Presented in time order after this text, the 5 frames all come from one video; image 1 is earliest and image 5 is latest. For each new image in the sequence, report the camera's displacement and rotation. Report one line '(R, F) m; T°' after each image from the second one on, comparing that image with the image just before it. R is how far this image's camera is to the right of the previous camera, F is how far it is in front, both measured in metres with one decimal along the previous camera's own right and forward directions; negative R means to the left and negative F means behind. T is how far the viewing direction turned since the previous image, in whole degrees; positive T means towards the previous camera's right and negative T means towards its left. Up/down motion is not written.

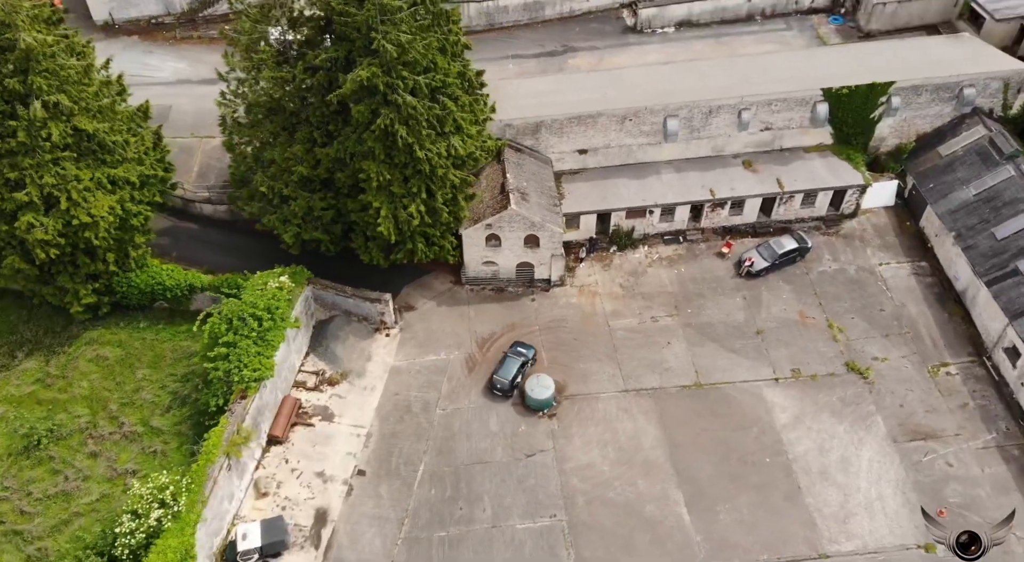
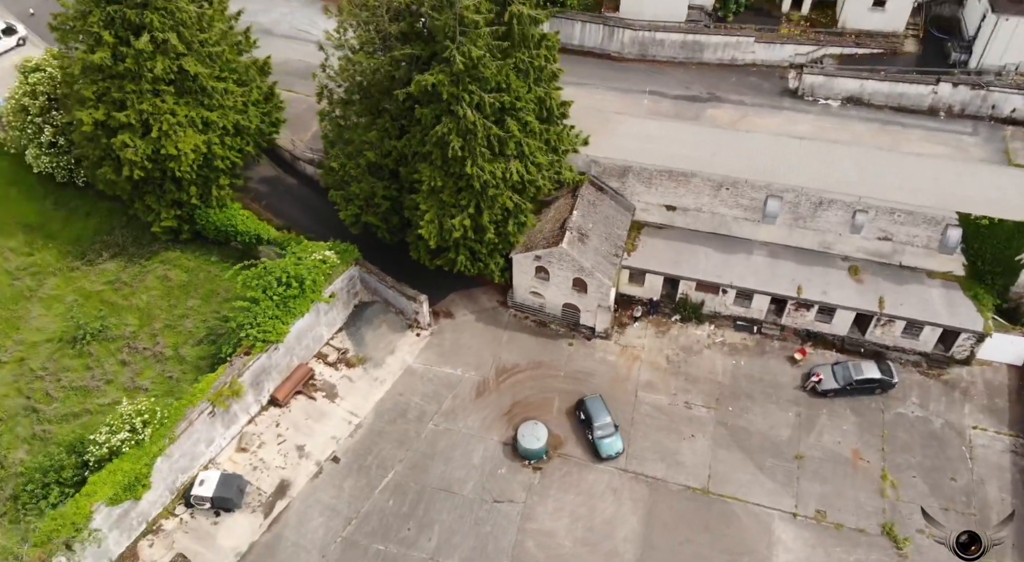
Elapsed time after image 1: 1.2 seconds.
(+5.5, +2.0) m; -13°
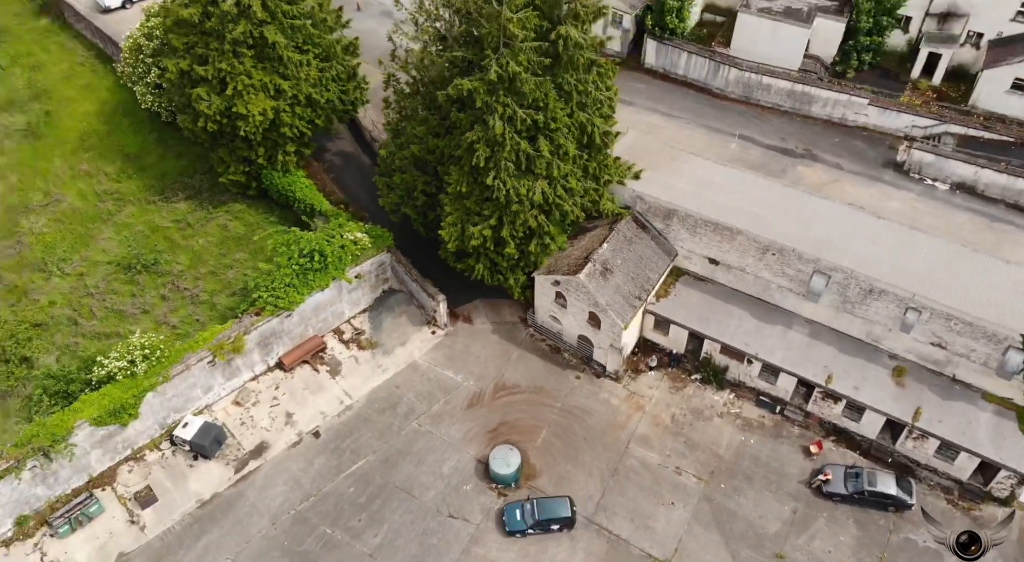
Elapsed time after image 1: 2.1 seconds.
(+4.6, +1.1) m; -10°
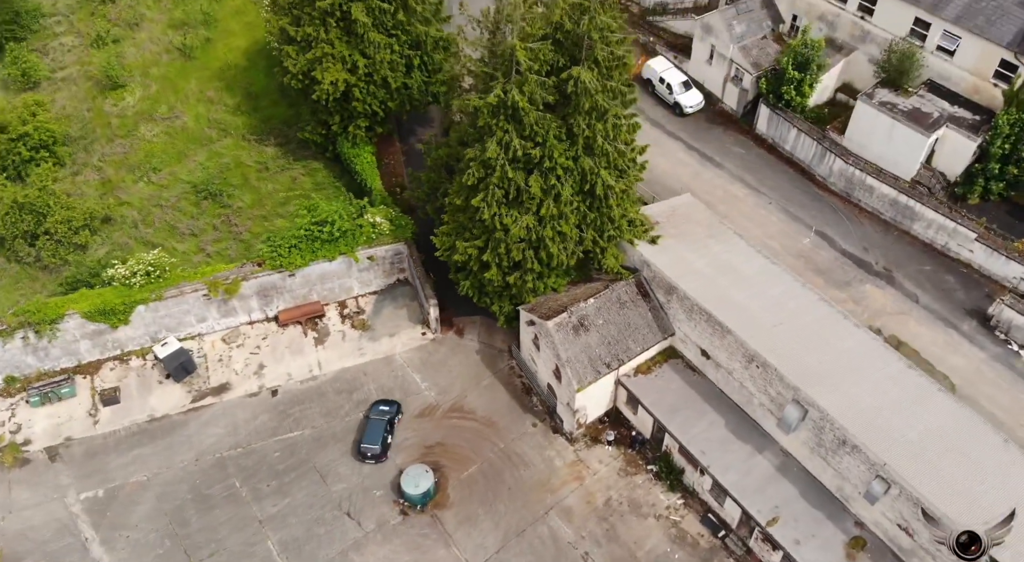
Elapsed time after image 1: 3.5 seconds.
(+7.4, +1.8) m; -13°
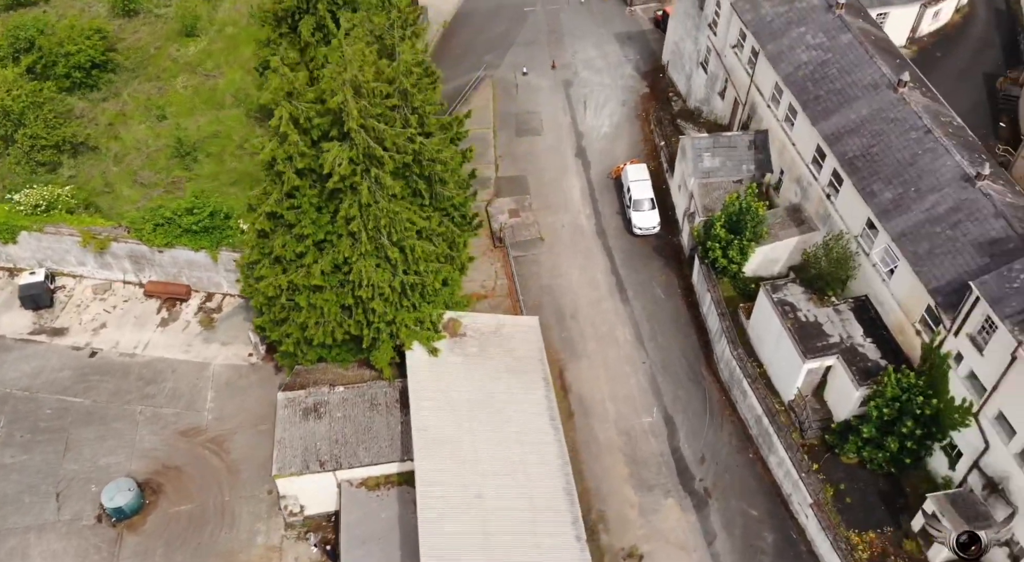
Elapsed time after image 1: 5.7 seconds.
(+14.2, +4.4) m; -15°
